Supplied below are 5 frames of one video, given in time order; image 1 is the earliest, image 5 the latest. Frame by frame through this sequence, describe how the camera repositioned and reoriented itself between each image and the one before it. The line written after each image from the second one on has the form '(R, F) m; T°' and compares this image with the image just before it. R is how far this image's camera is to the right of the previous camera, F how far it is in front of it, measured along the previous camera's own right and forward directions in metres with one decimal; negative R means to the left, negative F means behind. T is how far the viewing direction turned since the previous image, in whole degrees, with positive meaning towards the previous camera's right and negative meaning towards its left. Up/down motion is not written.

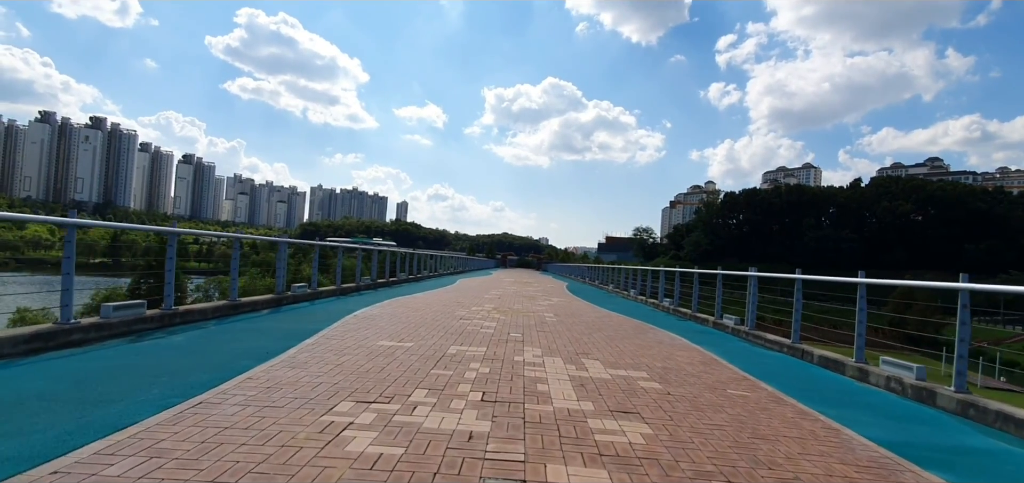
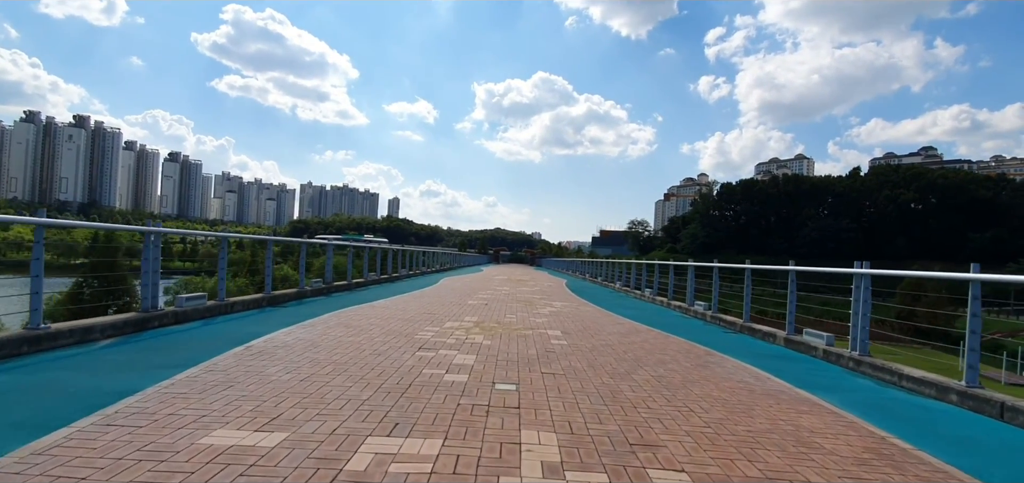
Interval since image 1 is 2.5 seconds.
(+0.1, +2.8) m; +1°
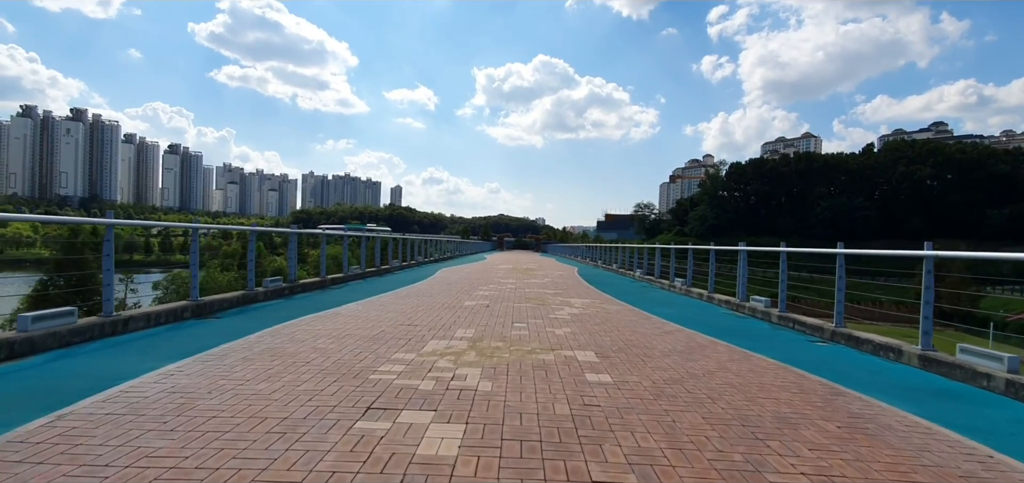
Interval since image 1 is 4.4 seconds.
(-0.1, +2.1) m; 0°
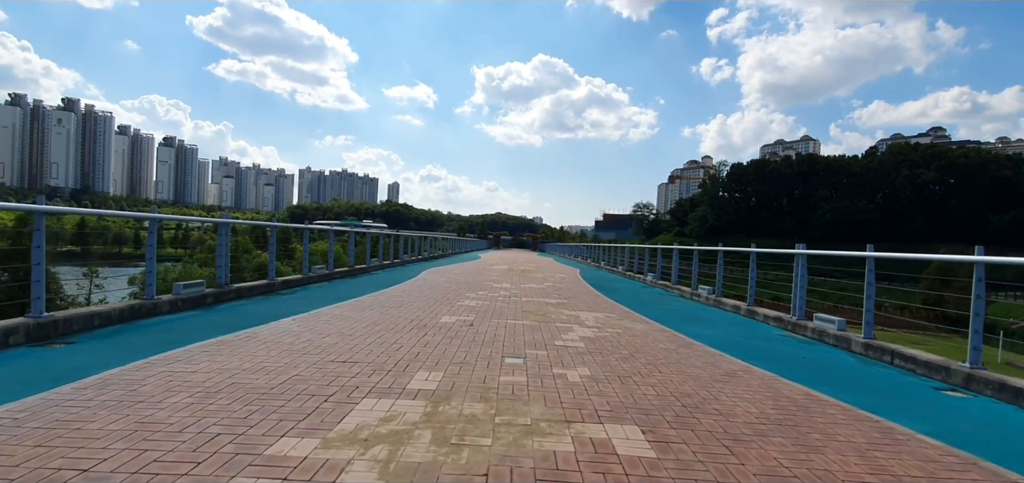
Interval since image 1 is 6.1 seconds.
(0.0, +1.9) m; 0°
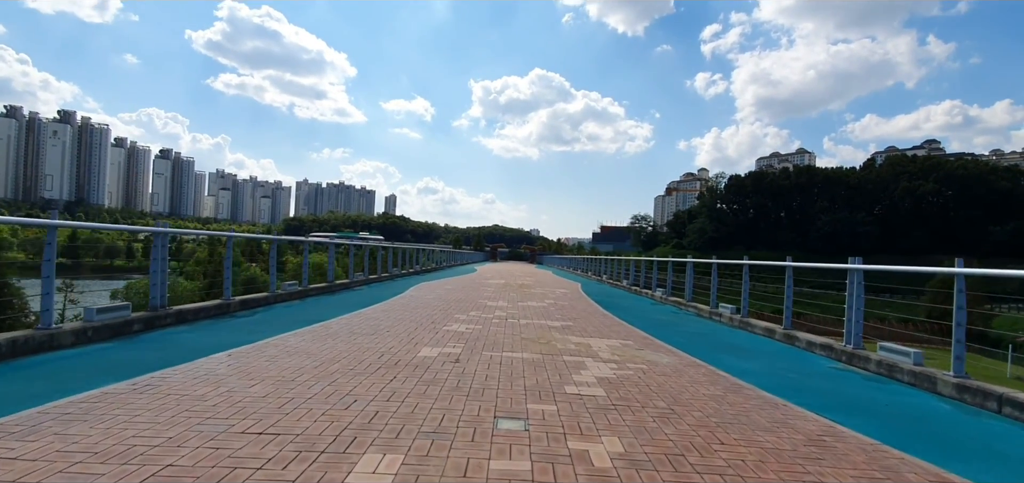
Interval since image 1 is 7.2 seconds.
(0.0, +1.1) m; 0°
